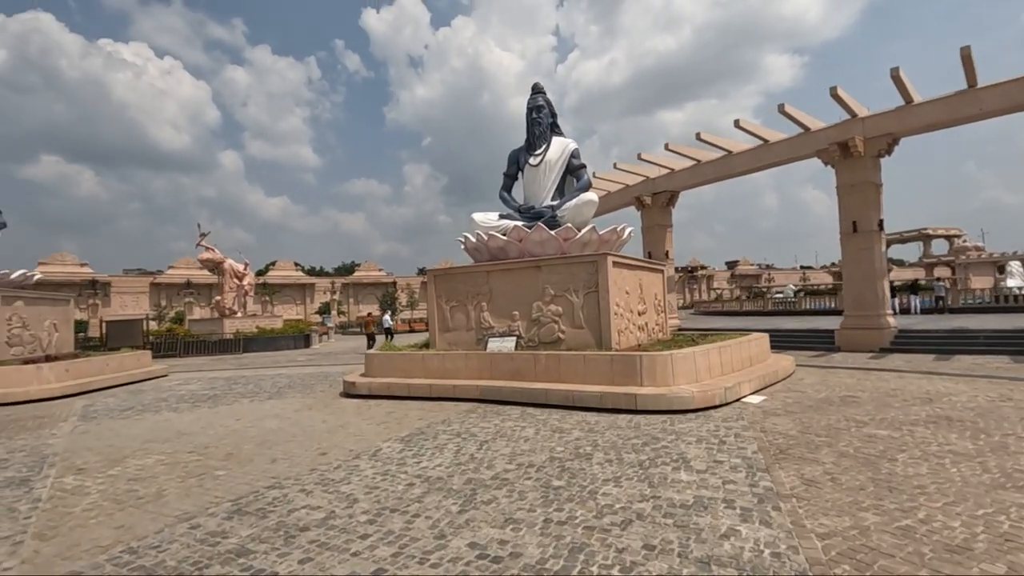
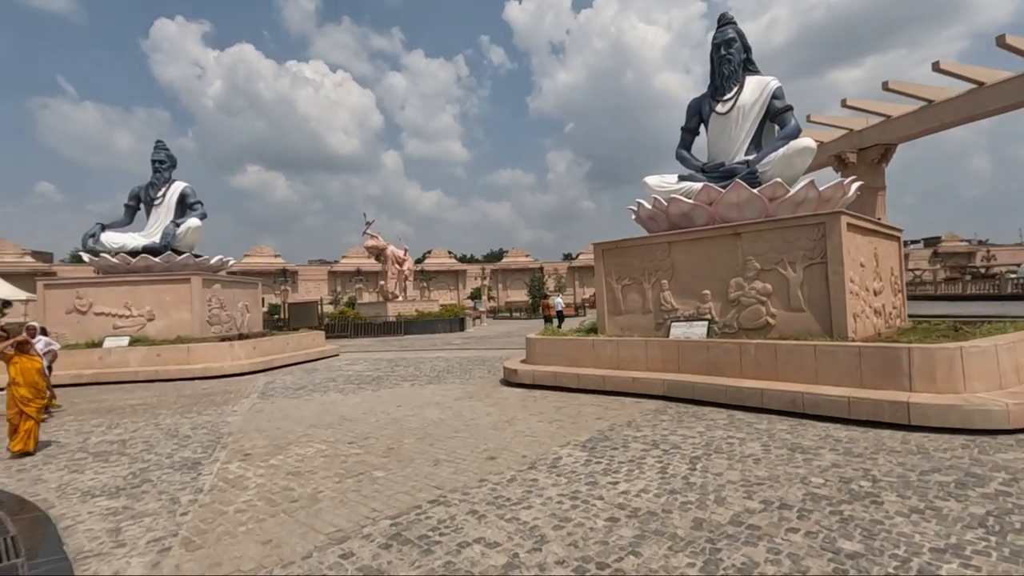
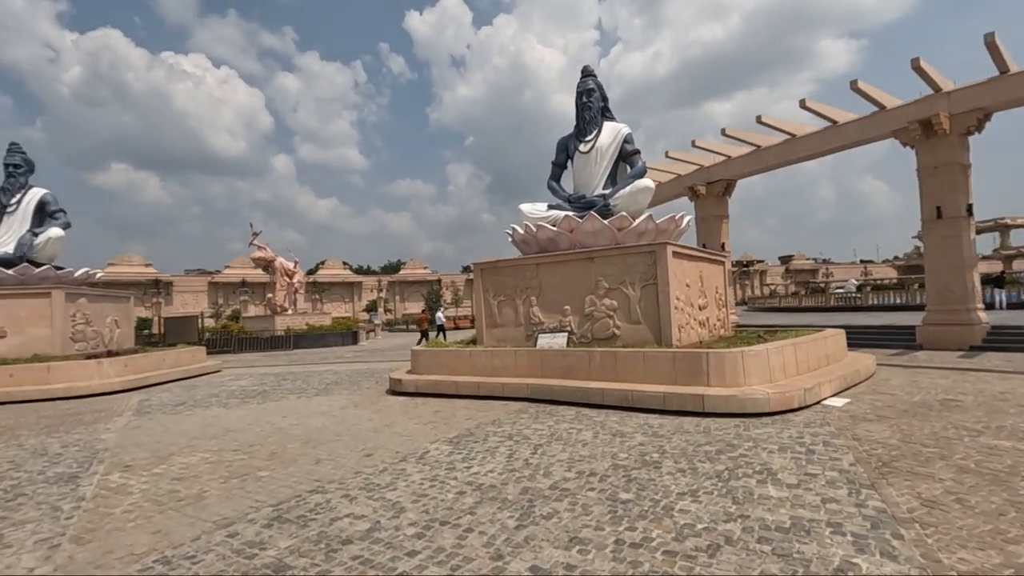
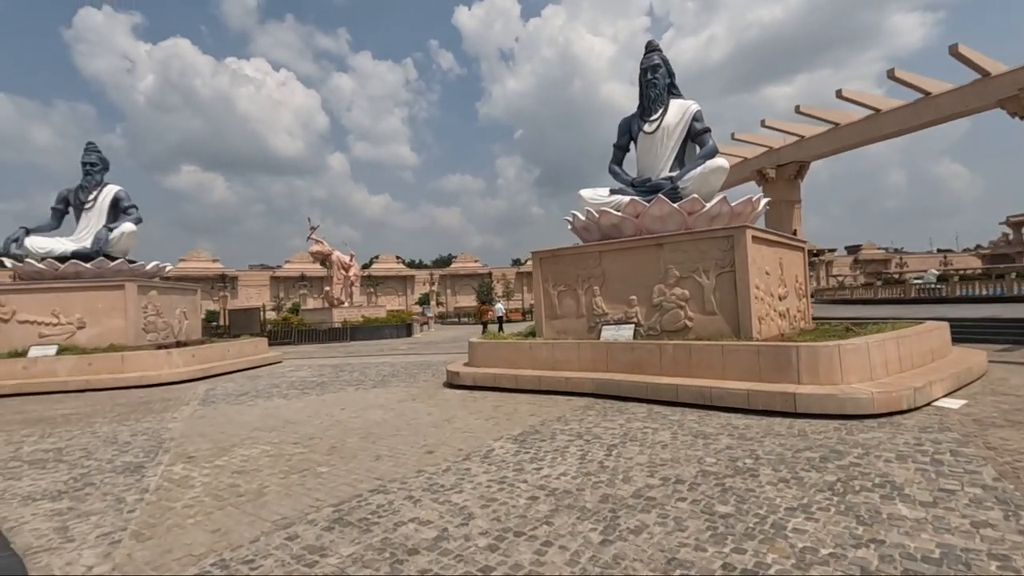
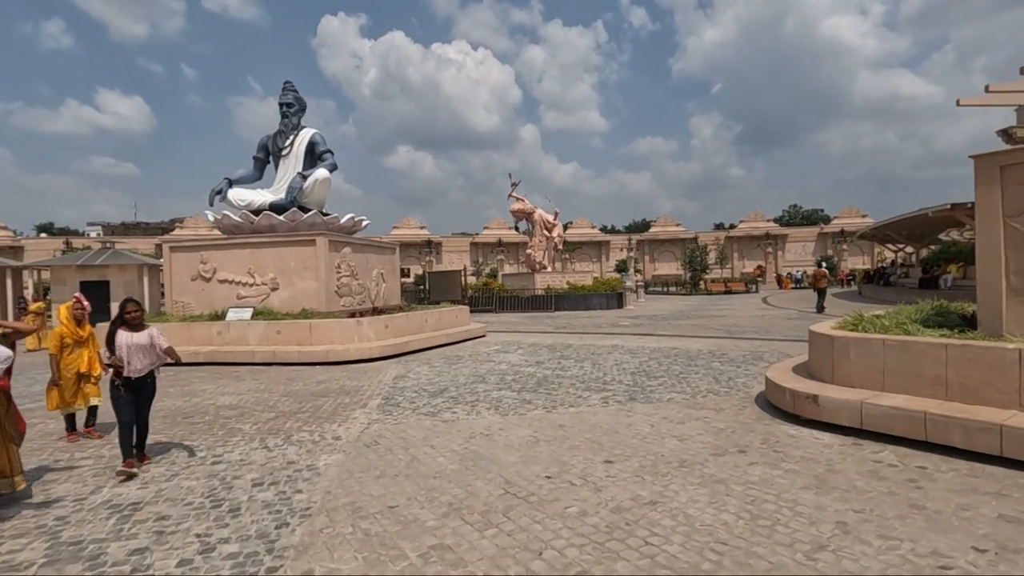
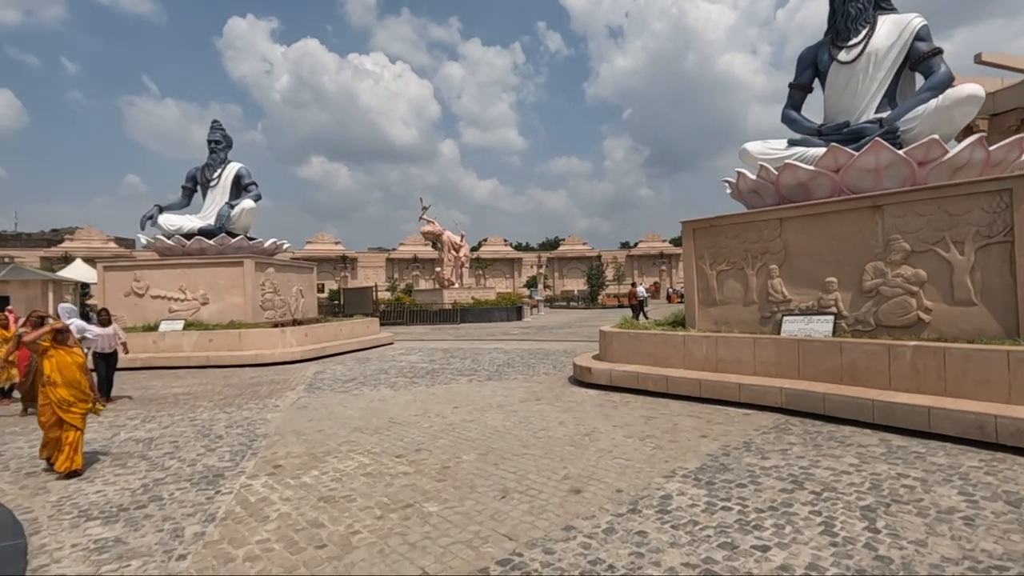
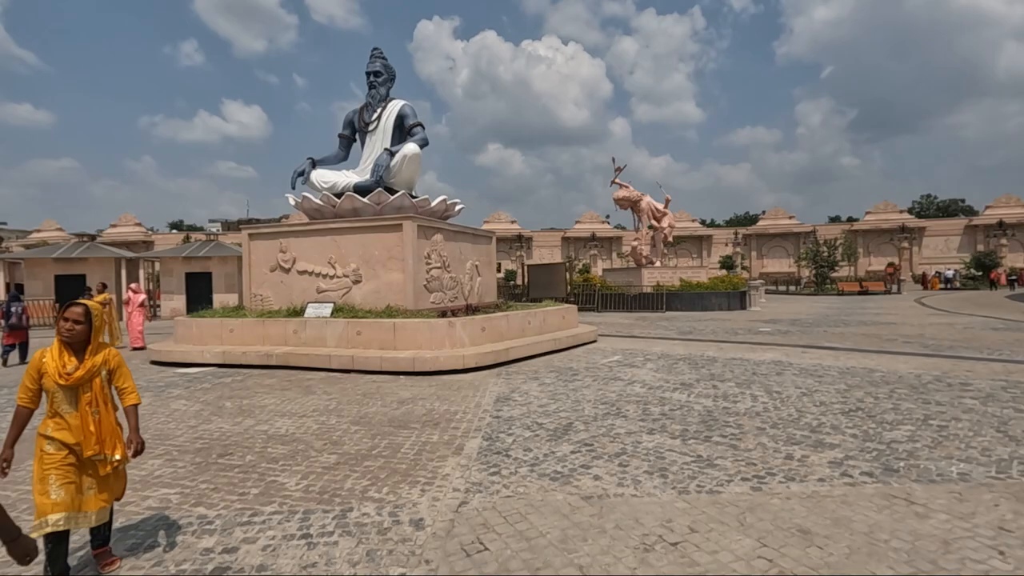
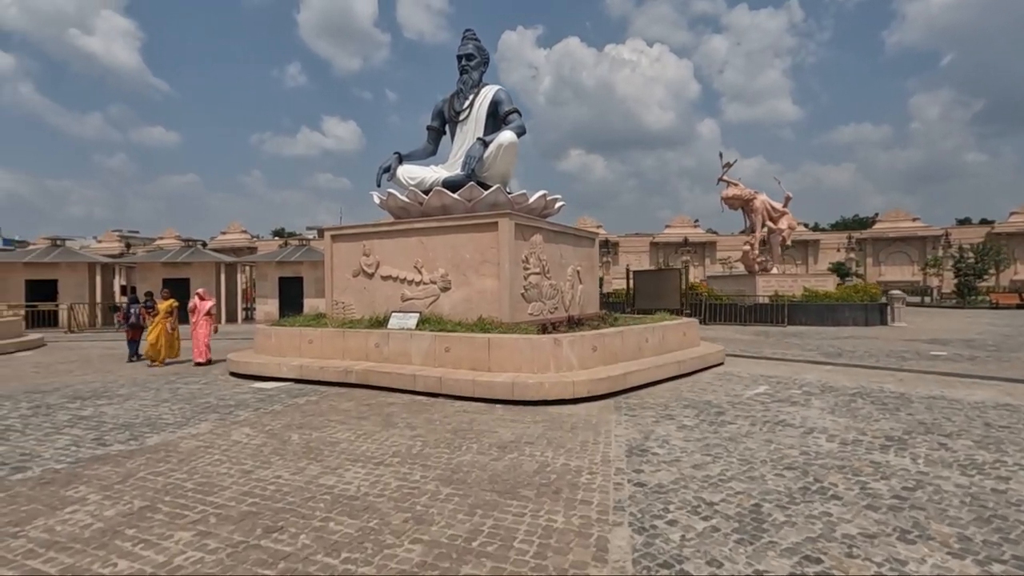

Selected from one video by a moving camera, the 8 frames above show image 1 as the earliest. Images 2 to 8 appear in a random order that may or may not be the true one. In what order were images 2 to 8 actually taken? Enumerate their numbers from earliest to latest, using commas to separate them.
3, 4, 2, 6, 5, 7, 8
